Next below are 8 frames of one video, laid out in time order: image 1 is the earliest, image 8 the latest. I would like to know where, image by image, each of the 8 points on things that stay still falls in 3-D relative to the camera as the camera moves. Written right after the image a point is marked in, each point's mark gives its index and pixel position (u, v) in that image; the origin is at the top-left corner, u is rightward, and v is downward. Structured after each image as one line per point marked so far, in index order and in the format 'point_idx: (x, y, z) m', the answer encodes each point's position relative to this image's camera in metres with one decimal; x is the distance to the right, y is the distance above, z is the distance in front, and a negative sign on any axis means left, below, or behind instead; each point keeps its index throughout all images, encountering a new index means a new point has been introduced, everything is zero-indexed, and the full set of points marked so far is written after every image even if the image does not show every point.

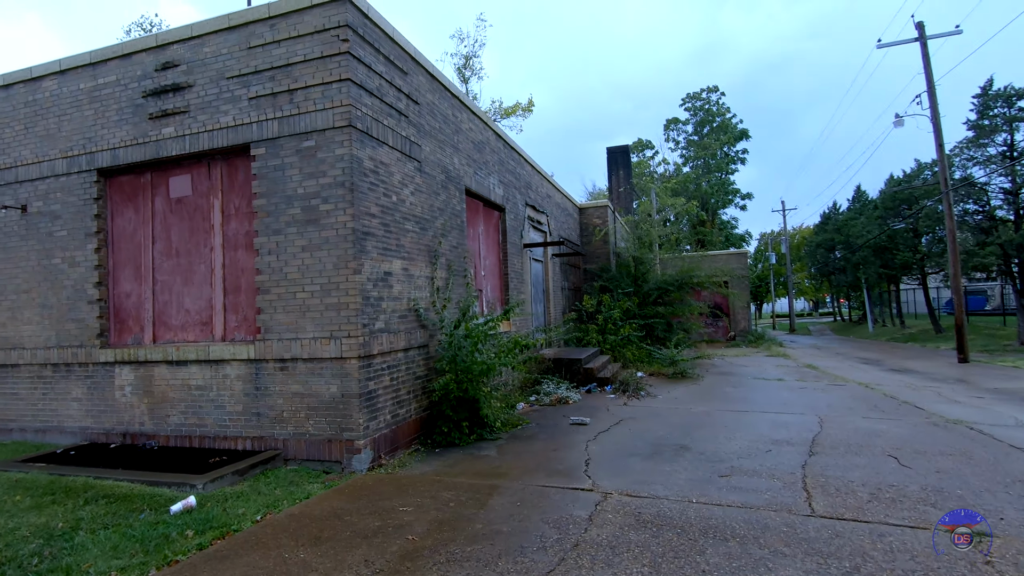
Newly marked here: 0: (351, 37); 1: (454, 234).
0: (-1.7, +2.7, +5.7) m
1: (-0.9, +0.8, +8.1) m
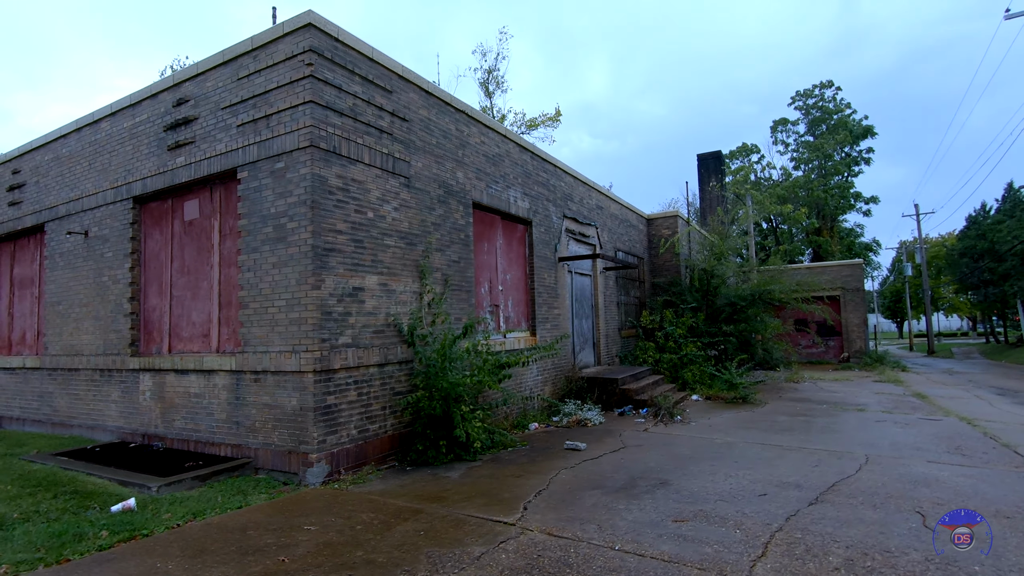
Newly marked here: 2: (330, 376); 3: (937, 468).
0: (-2.2, +2.5, +5.9) m
1: (-0.8, +0.6, +8.0) m
2: (-2.0, -0.9, +5.8) m
3: (+4.9, -2.1, +6.3) m
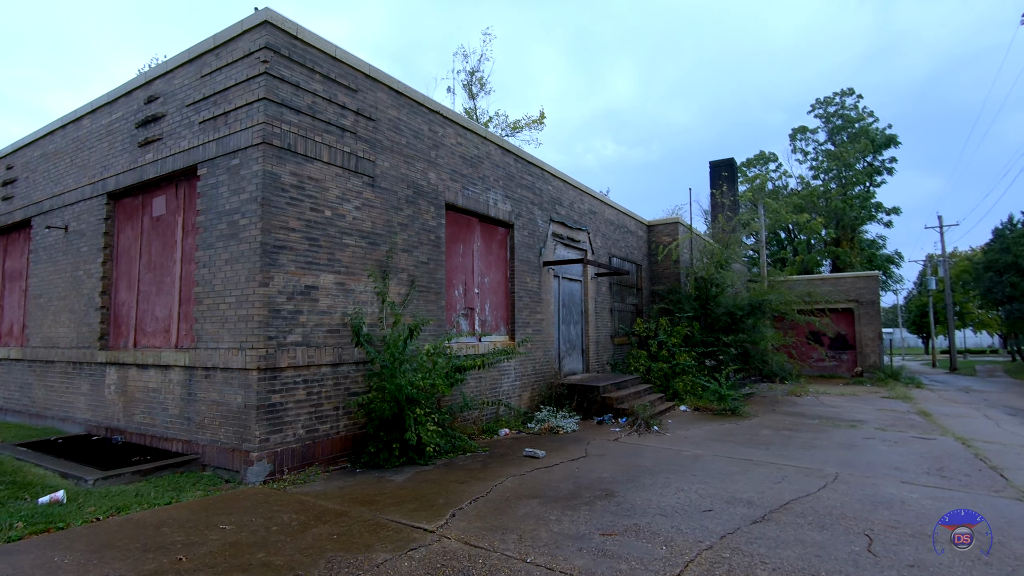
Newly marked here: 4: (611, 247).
0: (-2.7, +2.5, +5.9) m
1: (-1.3, +0.6, +7.9) m
2: (-2.5, -0.9, +5.8) m
3: (+4.3, -2.2, +5.9) m
4: (+2.6, +1.1, +14.4) m
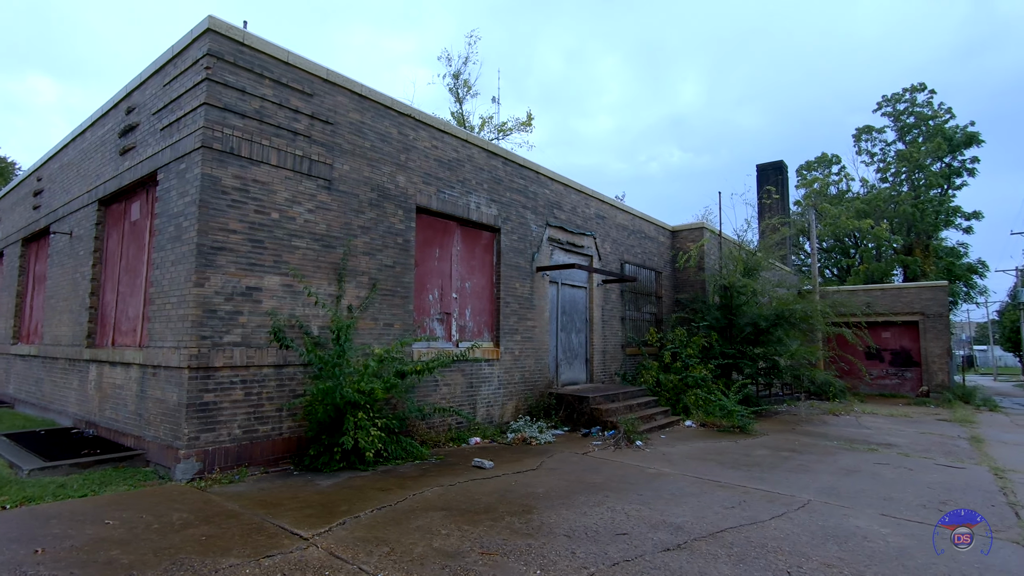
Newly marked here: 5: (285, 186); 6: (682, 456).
0: (-3.4, +2.5, +6.1) m
1: (-1.8, +0.5, +7.9) m
2: (-3.3, -0.9, +5.8) m
3: (+3.5, -2.3, +5.2) m
4: (+2.9, +0.9, +13.9) m
5: (-2.8, +1.3, +6.6) m
6: (+2.5, -2.5, +7.9) m
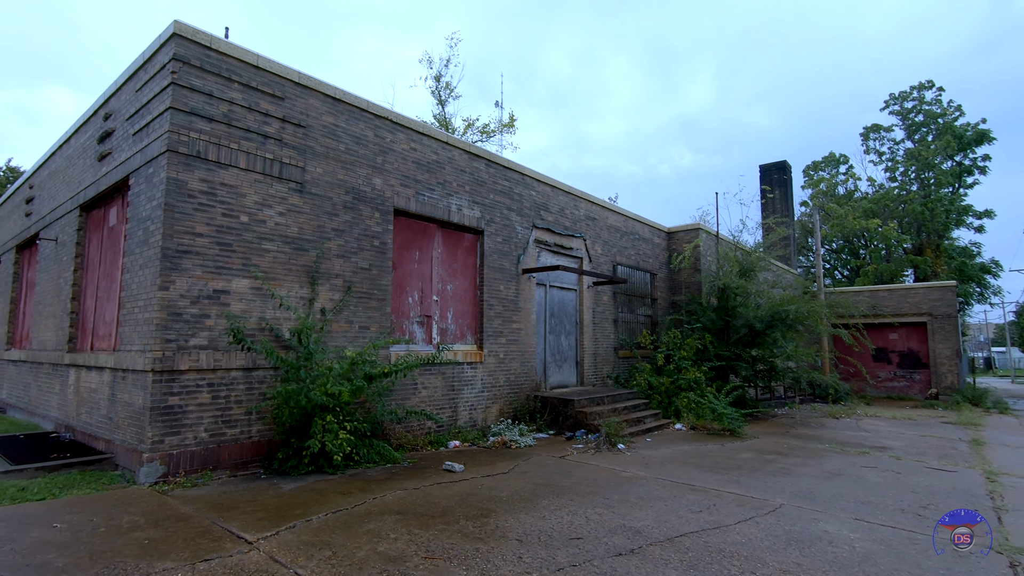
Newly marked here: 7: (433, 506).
0: (-3.8, +2.5, +6.1) m
1: (-2.1, +0.5, +7.8) m
2: (-3.7, -1.0, +5.8) m
3: (+3.2, -2.2, +5.0) m
4: (+2.6, +0.9, +13.8) m
5: (-3.2, +1.2, +6.6) m
6: (+2.2, -2.5, +7.8) m
7: (-0.7, -2.1, +5.1) m
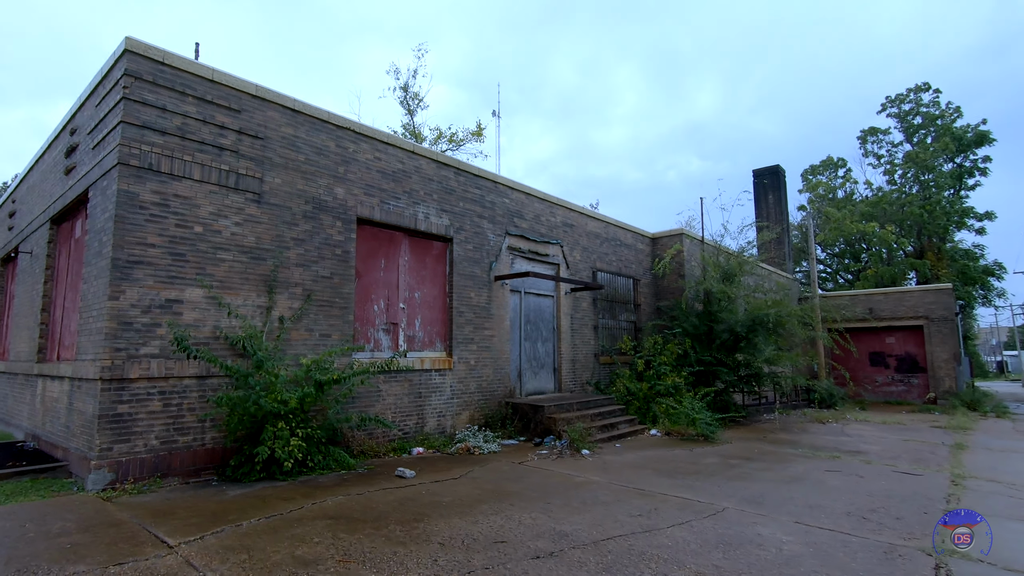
0: (-4.4, +2.4, +6.3) m
1: (-2.7, +0.4, +7.9) m
2: (-4.3, -1.1, +5.9) m
3: (+2.5, -2.3, +5.0) m
4: (+2.1, +0.7, +13.8) m
5: (-3.8, +1.1, +6.8) m
6: (+1.6, -2.5, +7.7) m
7: (-1.4, -2.1, +5.1) m
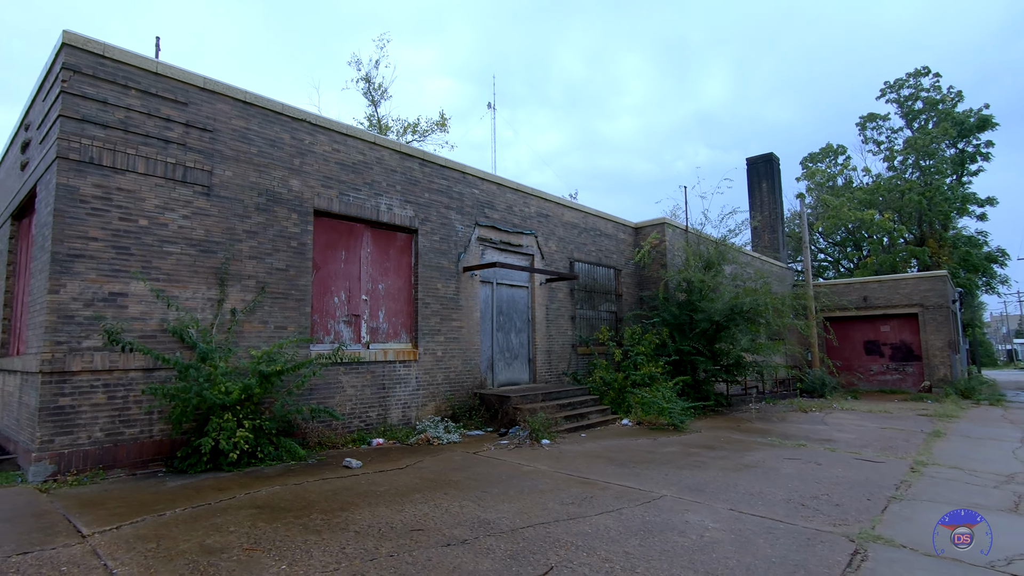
0: (-5.1, +2.5, +6.3) m
1: (-3.4, +0.5, +7.9) m
2: (-5.0, -1.0, +6.0) m
3: (+1.9, -2.1, +5.0) m
4: (+1.5, +0.9, +13.7) m
5: (-4.5, +1.2, +6.8) m
6: (+1.0, -2.4, +7.7) m
7: (-2.0, -2.0, +5.1) m
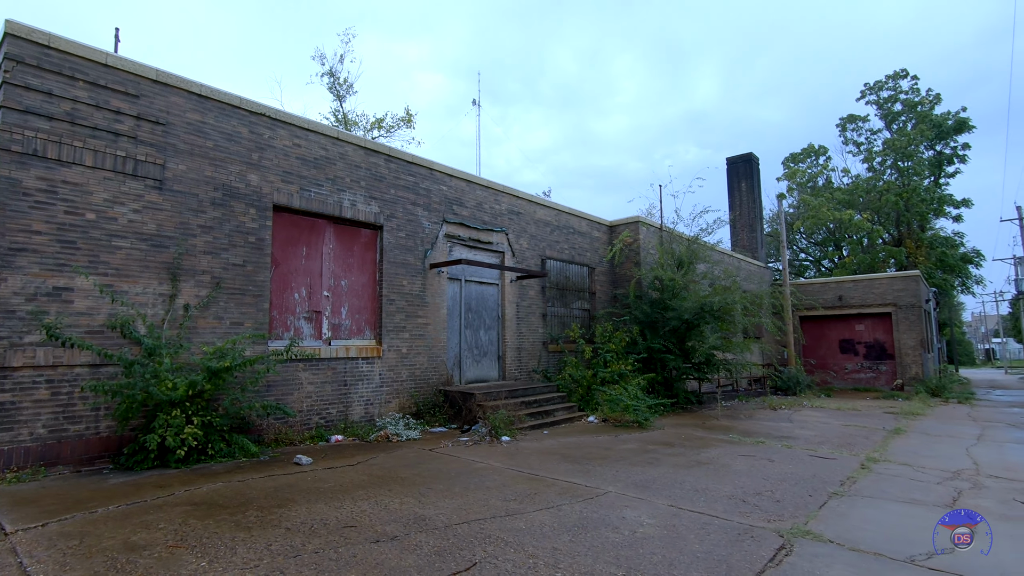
0: (-5.7, +2.5, +6.2) m
1: (-4.0, +0.5, +7.9) m
2: (-5.5, -0.9, +5.9) m
3: (+1.3, -2.1, +5.0) m
4: (+0.8, +1.0, +13.7) m
5: (-5.1, +1.3, +6.7) m
6: (+0.3, -2.3, +7.7) m
7: (-2.6, -2.0, +5.1) m
